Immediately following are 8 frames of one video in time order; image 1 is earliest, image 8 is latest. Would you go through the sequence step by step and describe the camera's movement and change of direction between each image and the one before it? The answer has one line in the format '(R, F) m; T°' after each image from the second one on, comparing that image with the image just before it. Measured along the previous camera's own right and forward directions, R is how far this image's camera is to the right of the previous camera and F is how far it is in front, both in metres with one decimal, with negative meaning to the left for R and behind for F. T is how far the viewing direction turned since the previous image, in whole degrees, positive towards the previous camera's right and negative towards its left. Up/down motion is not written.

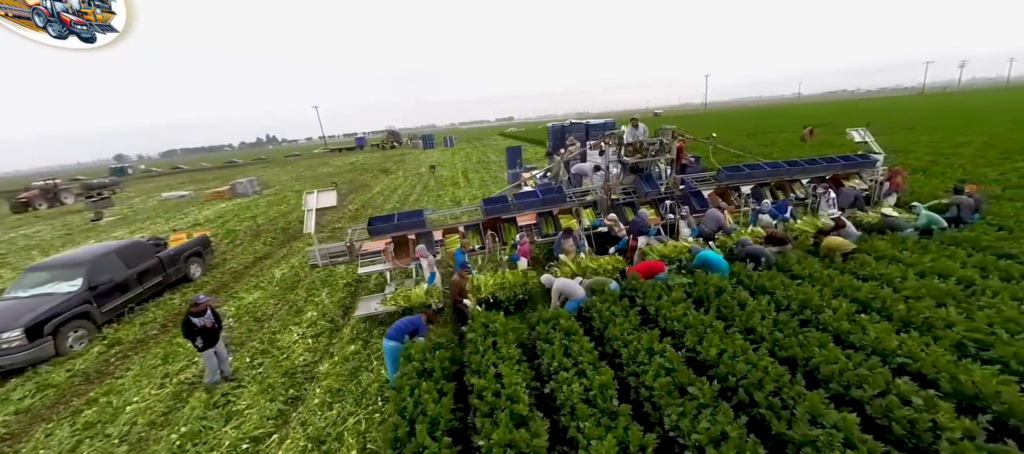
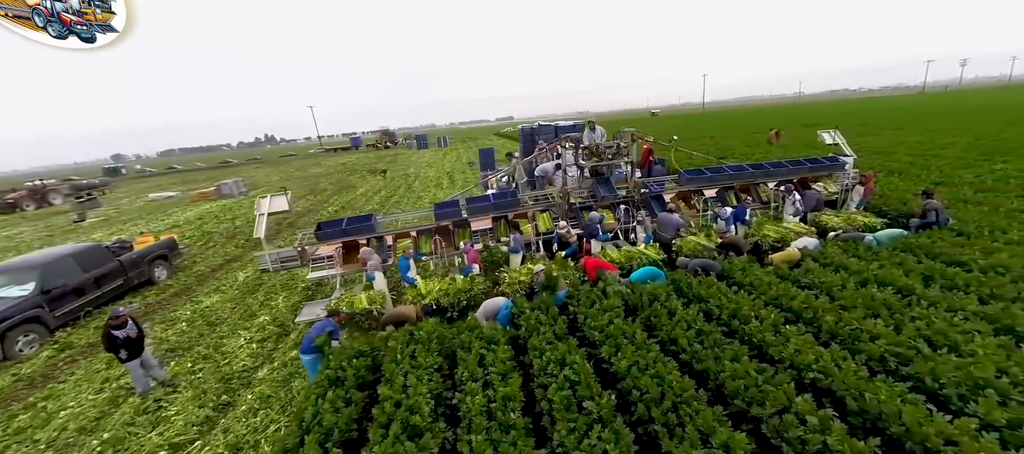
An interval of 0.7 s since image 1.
(+1.1, +0.1) m; -1°
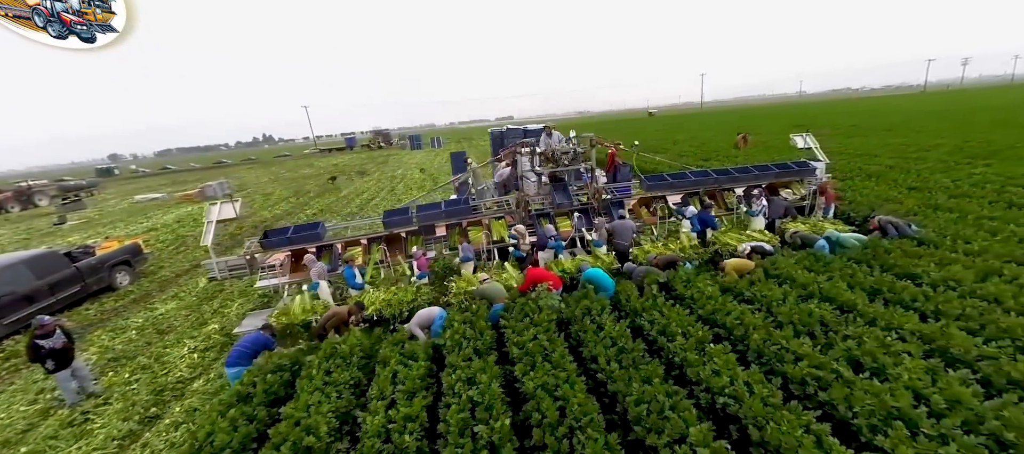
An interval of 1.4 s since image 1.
(+1.1, +0.2) m; -1°
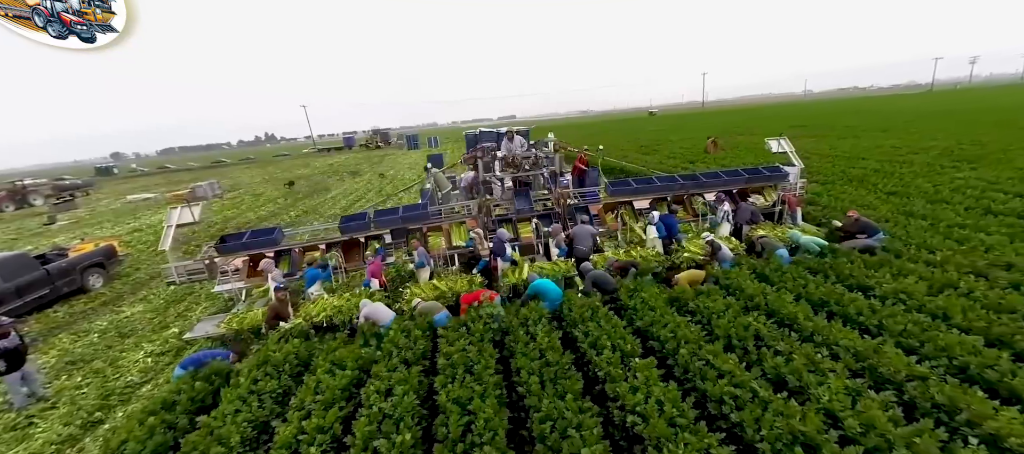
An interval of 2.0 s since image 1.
(+1.0, +0.1) m; -1°
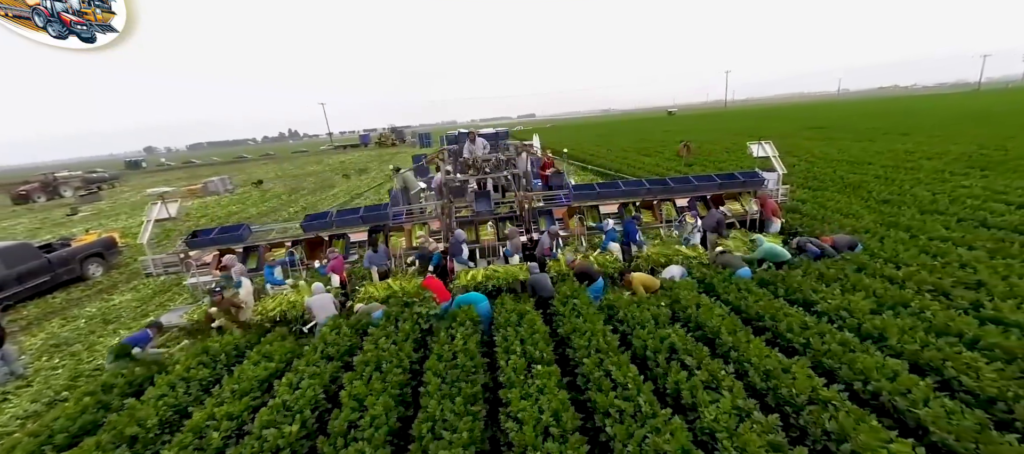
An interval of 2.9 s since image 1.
(+1.4, 0.0) m; -3°
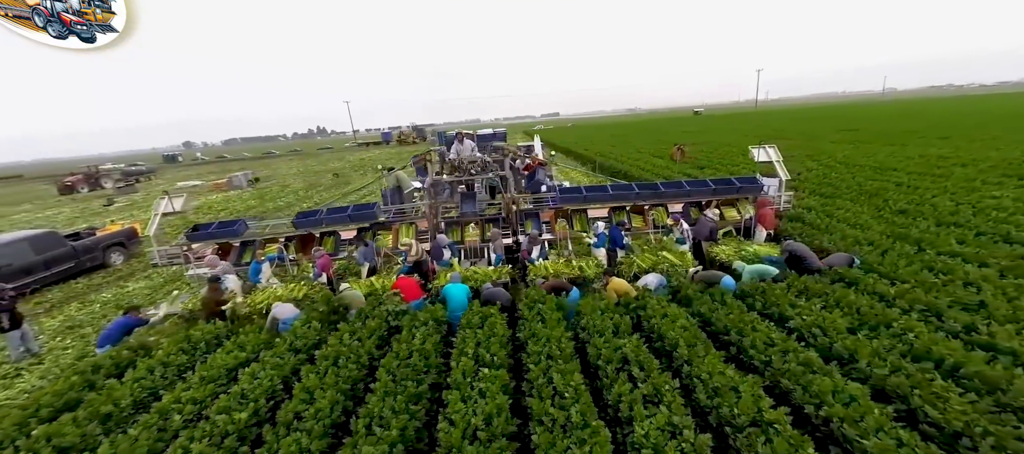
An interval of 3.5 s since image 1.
(+0.9, 0.0) m; -4°
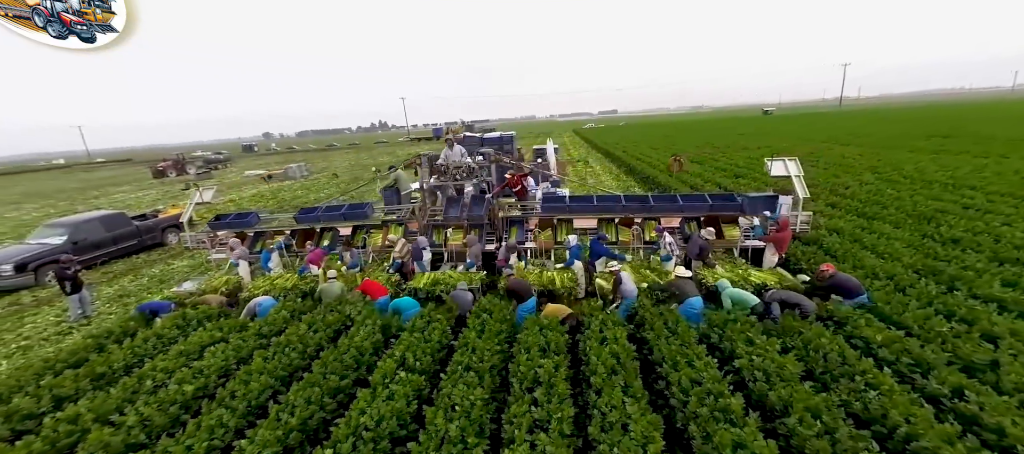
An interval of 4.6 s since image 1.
(+1.7, +0.1) m; -9°
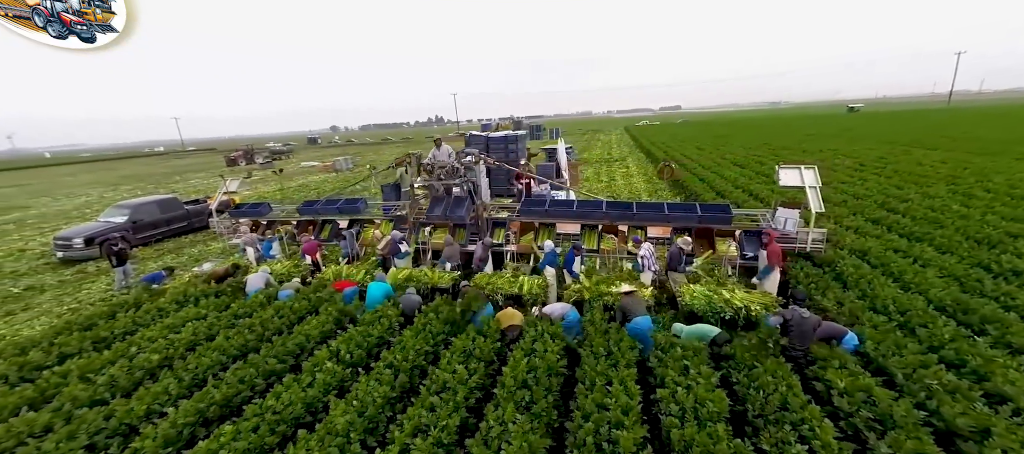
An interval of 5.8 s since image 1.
(+1.7, +0.2) m; -9°
